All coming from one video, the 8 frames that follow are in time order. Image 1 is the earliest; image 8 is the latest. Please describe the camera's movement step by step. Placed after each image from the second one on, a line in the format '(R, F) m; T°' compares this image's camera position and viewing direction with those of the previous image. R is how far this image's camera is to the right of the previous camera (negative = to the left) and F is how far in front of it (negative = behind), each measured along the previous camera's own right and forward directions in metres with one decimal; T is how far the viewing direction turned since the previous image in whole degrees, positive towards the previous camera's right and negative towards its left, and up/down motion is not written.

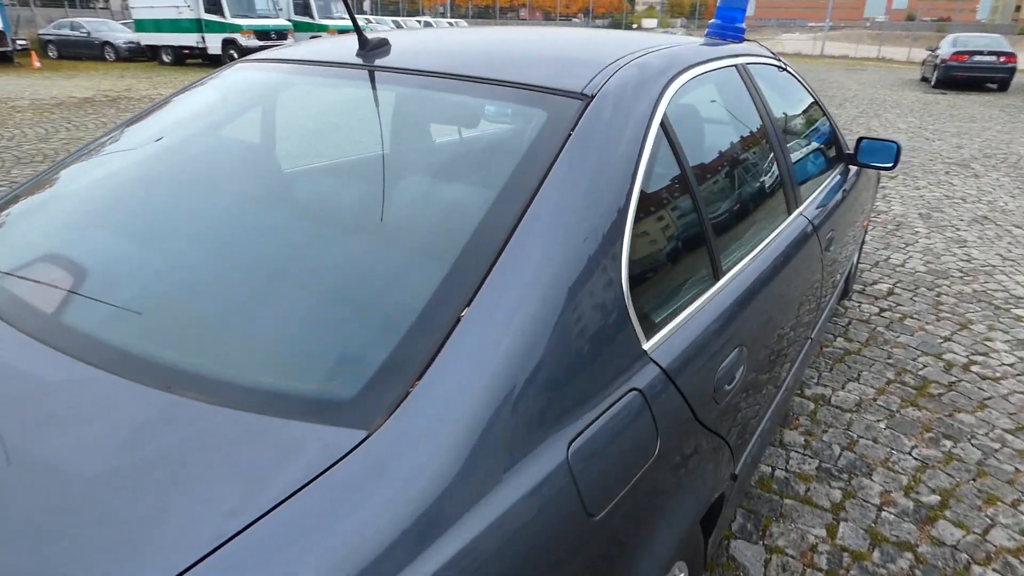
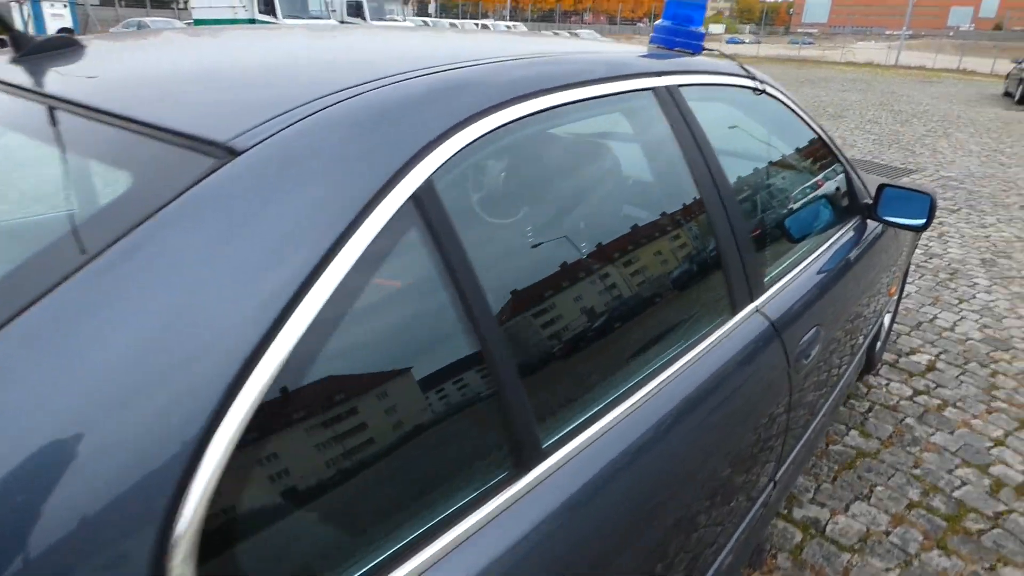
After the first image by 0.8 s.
(+0.5, +0.6) m; -5°
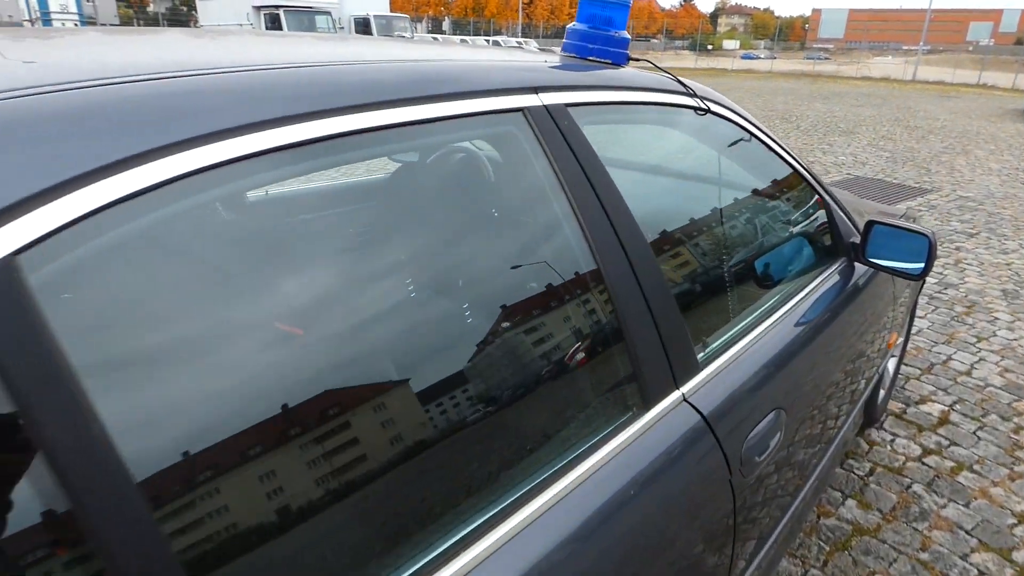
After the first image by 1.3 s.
(+0.3, +0.4) m; -1°
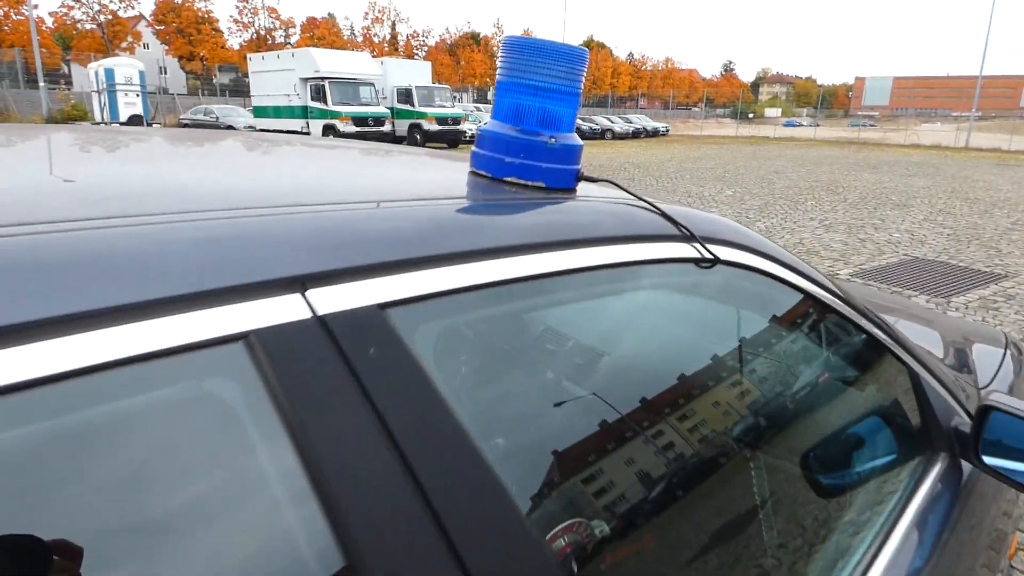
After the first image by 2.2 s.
(+0.2, +0.6) m; -4°
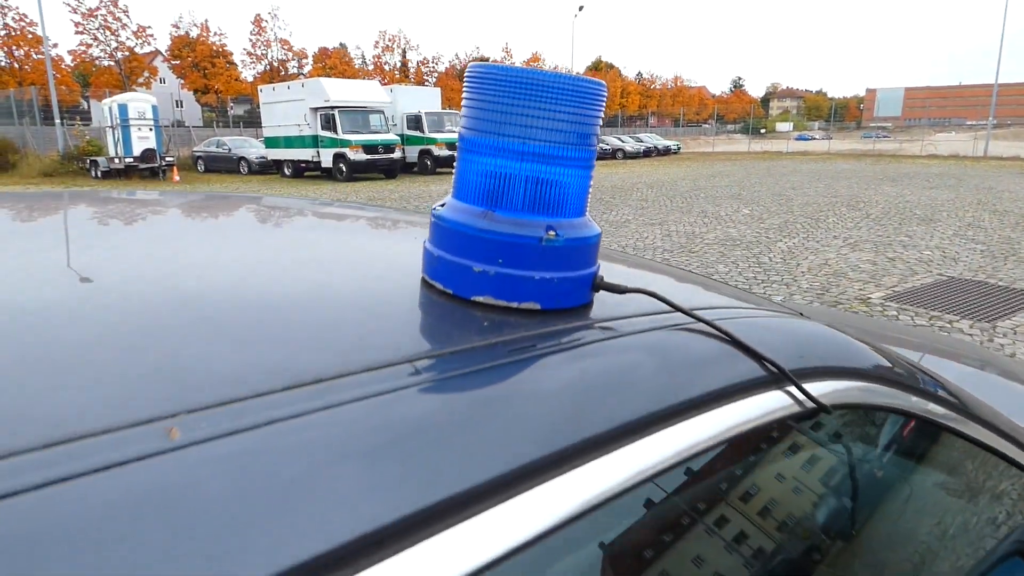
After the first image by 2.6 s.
(0.0, +0.3) m; -1°
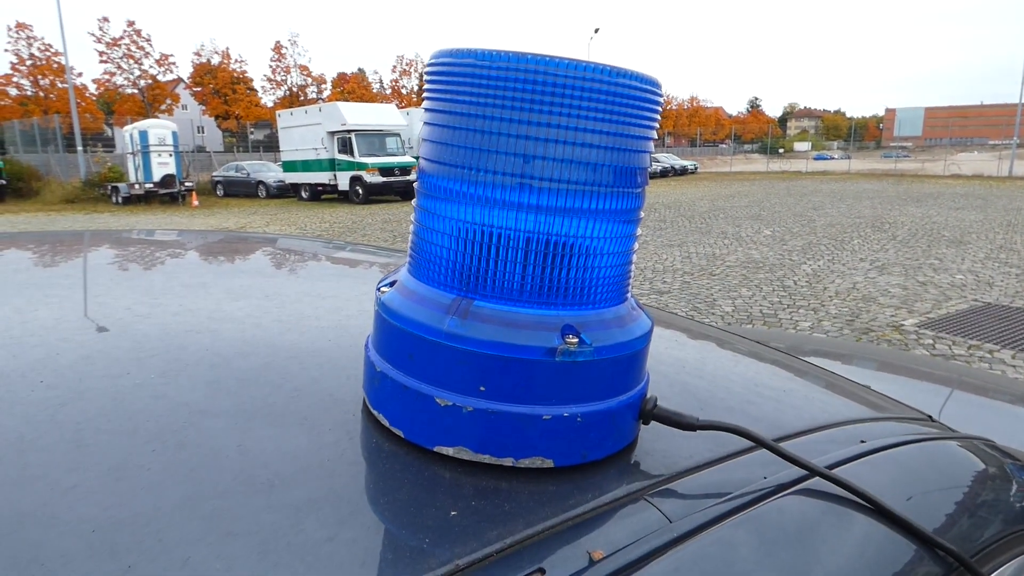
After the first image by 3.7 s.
(0.0, +0.2) m; -1°
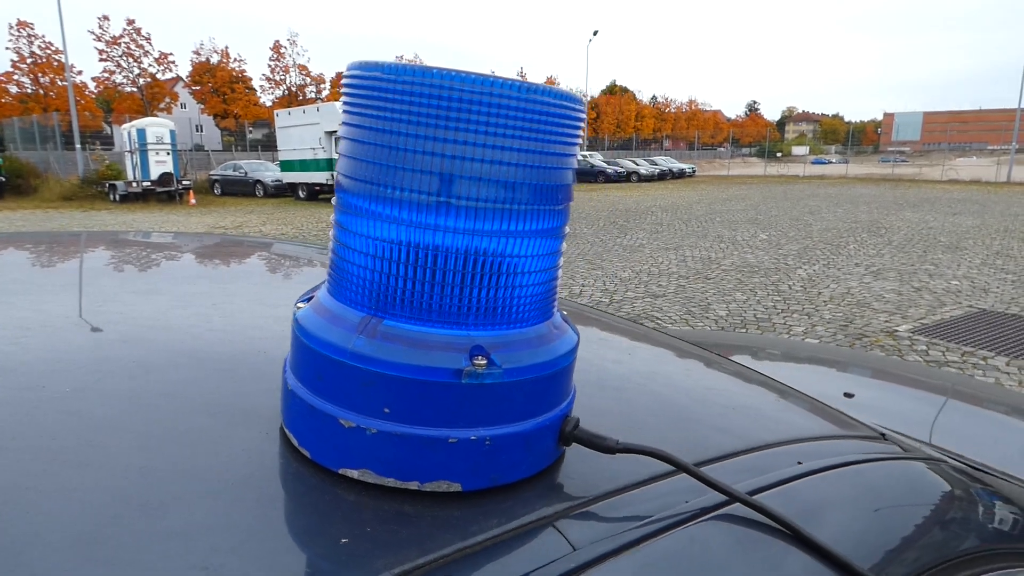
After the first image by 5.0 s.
(+0.1, 0.0) m; 0°
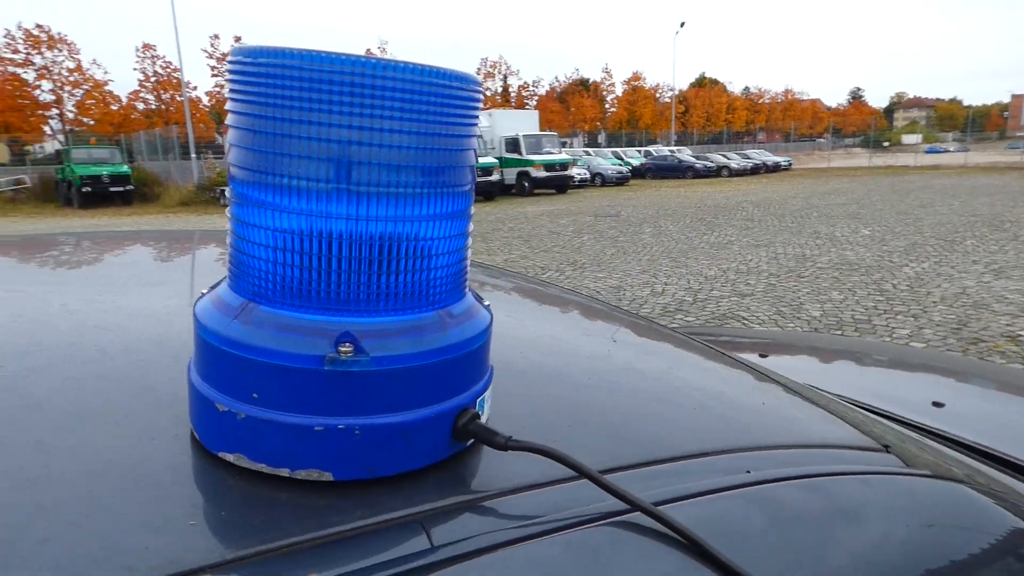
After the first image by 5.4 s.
(+0.1, 0.0) m; -8°
